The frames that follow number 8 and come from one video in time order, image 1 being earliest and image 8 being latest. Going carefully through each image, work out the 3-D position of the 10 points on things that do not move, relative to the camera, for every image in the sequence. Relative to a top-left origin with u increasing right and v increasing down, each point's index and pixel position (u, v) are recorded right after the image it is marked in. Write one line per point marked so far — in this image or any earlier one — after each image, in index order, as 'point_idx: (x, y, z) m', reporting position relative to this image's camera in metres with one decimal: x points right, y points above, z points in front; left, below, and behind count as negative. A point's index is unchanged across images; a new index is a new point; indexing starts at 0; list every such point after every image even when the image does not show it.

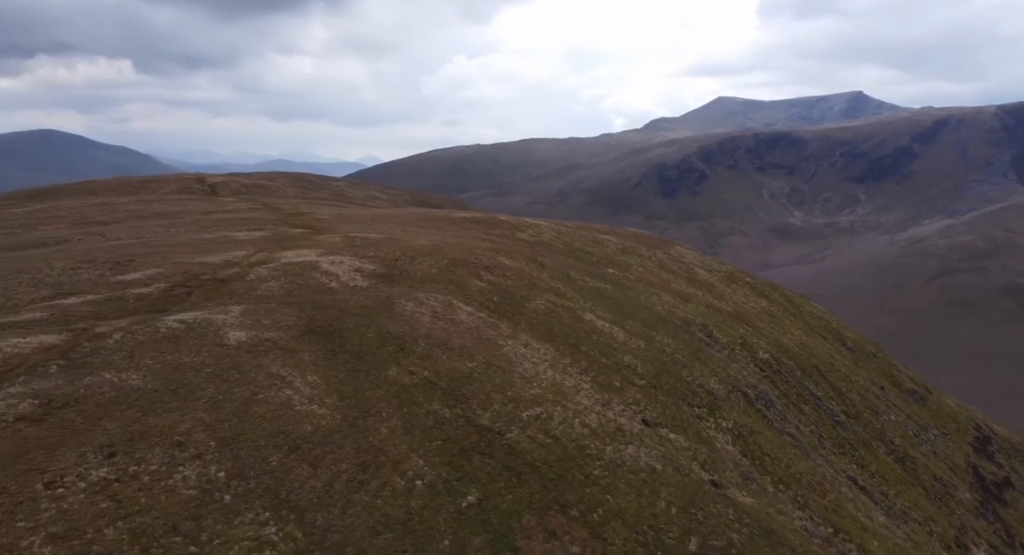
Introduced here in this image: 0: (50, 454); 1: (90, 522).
0: (-15.1, -5.9, +19.3) m
1: (-12.6, -7.4, +17.4) m
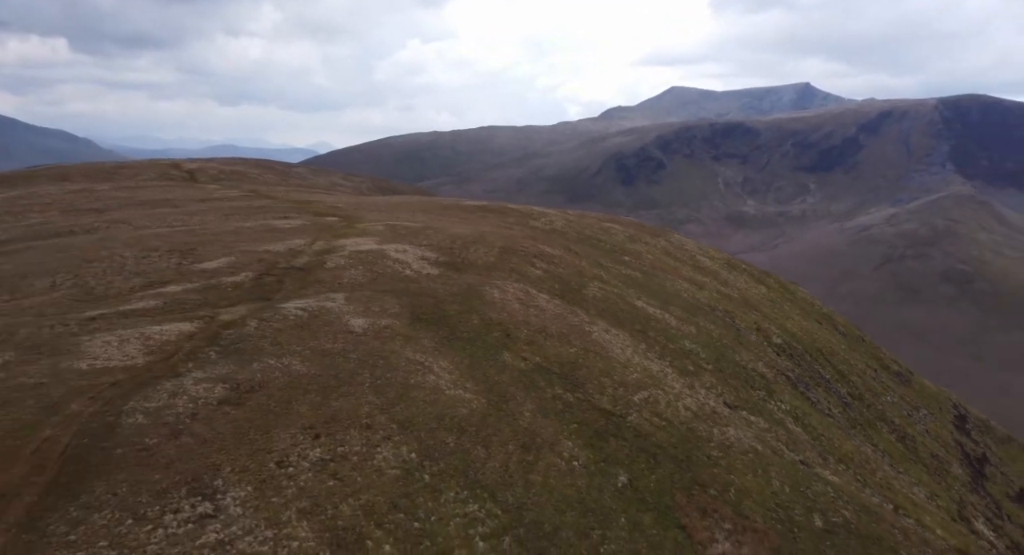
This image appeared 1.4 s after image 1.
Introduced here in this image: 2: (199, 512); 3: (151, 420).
0: (-8.2, -5.5, +19.9) m
1: (-5.7, -7.0, +18.1) m
2: (-8.6, -6.5, +15.9) m
3: (-12.0, -4.8, +19.4) m
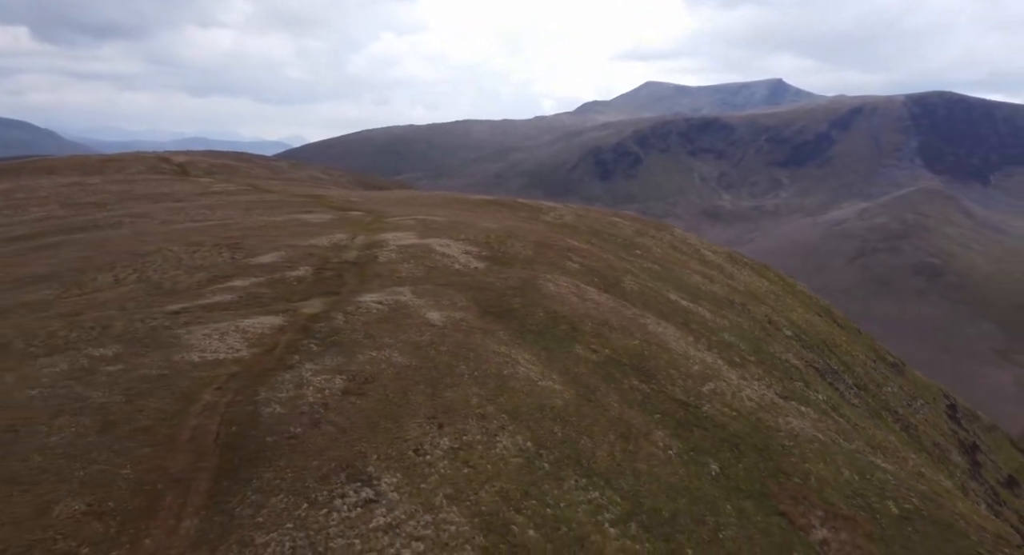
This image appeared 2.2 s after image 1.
0: (-3.9, -5.2, +20.5) m
1: (-1.4, -6.8, +18.7) m
2: (-4.2, -6.3, +16.4) m
3: (-7.6, -4.6, +19.9) m
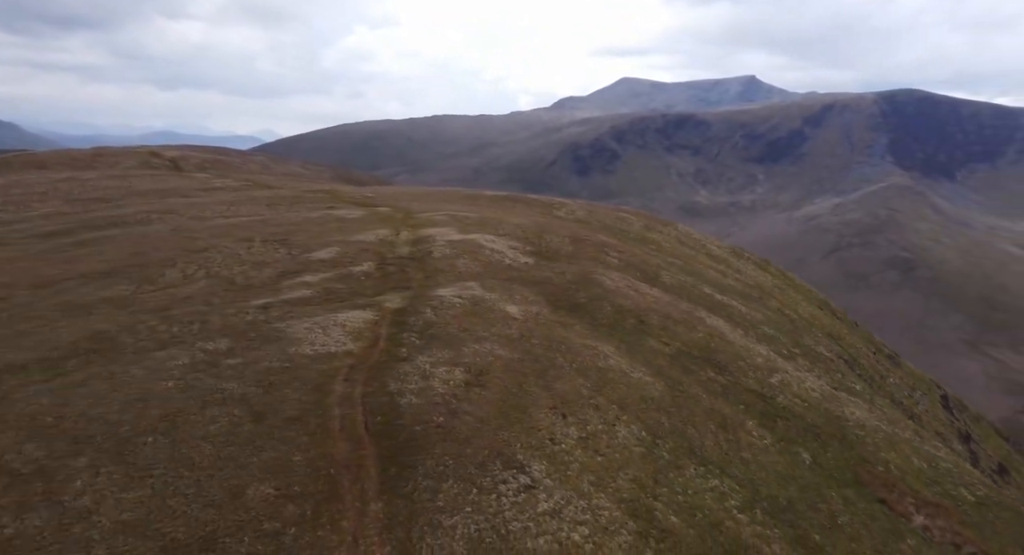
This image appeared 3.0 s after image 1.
0: (+0.7, -5.0, +21.1) m
1: (+3.2, -6.6, +19.3) m
2: (+0.3, -6.1, +17.1) m
3: (-3.0, -4.4, +20.5) m
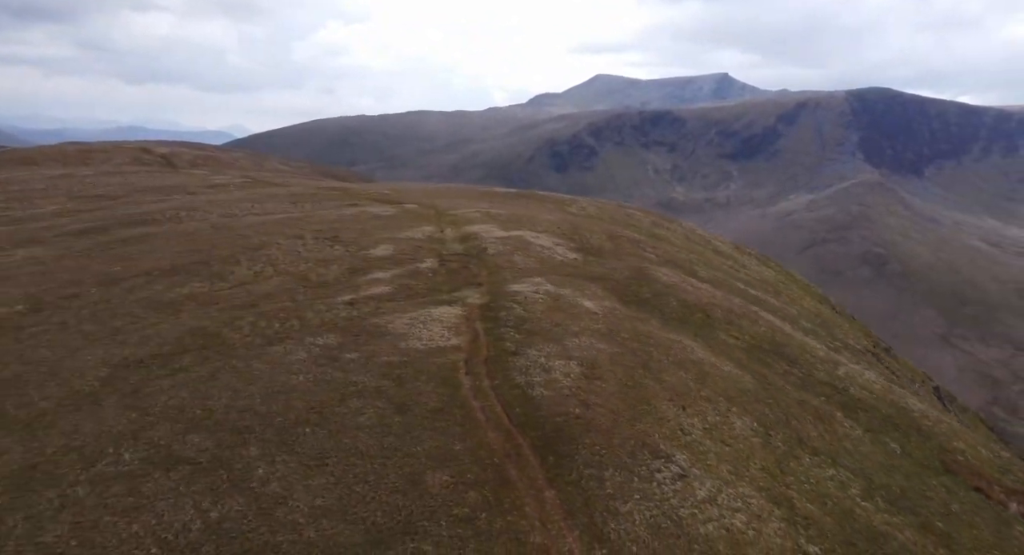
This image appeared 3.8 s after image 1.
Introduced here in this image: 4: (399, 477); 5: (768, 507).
0: (+5.3, -4.9, +21.7) m
1: (+7.9, -6.5, +19.9) m
2: (+5.0, -6.0, +17.6) m
3: (+1.6, -4.2, +21.1) m
4: (-3.2, -5.6, +16.0) m
5: (+8.0, -7.2, +17.9) m
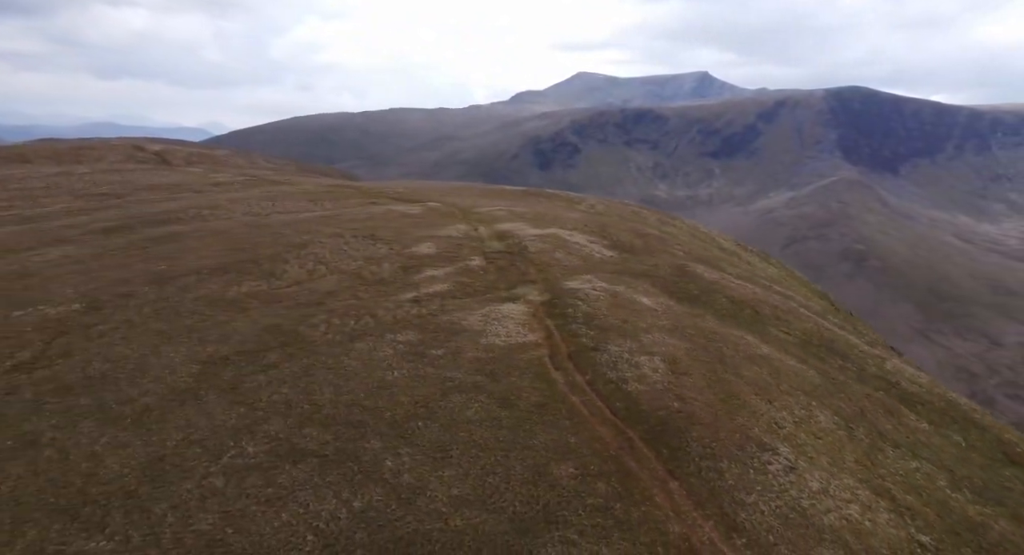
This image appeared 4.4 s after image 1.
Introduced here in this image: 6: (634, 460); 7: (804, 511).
0: (+8.9, -4.7, +22.1) m
1: (+11.5, -6.3, +20.3) m
2: (+8.6, -5.9, +18.1) m
3: (+5.2, -4.1, +21.5) m
4: (+0.4, -5.5, +16.4) m
5: (+11.6, -7.0, +18.4) m
6: (+3.6, -5.5, +17.2) m
7: (+8.1, -6.5, +15.9) m
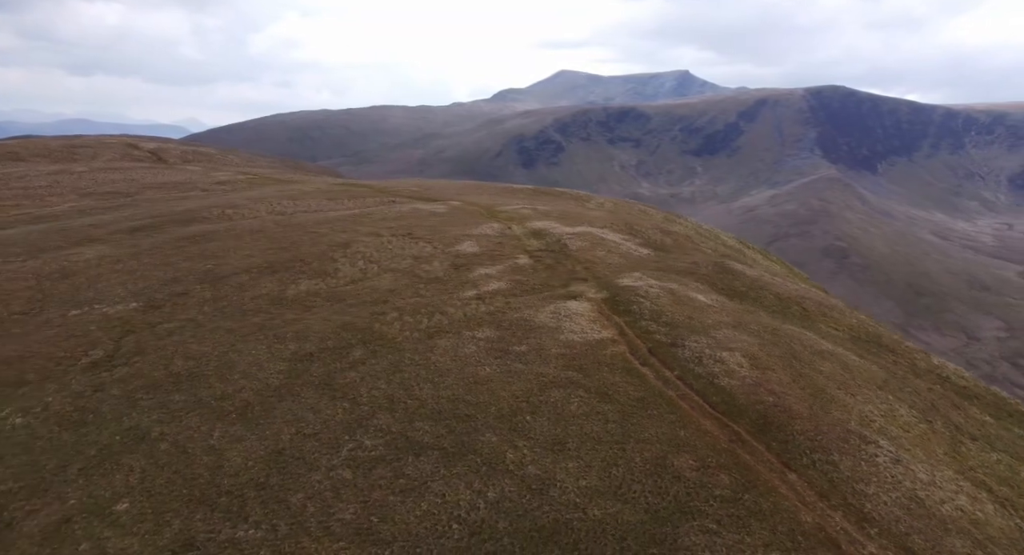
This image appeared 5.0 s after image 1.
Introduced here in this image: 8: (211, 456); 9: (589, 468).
0: (+12.5, -4.6, +22.5) m
1: (+15.0, -6.2, +20.7) m
2: (+12.1, -5.8, +18.5) m
3: (+8.7, -4.0, +21.9) m
4: (+3.9, -5.4, +16.9) m
5: (+15.1, -6.9, +18.8) m
6: (+7.2, -5.4, +17.6) m
7: (+11.6, -6.4, +16.3) m
8: (-9.8, -5.8, +18.7) m
9: (+2.2, -5.5, +16.6) m
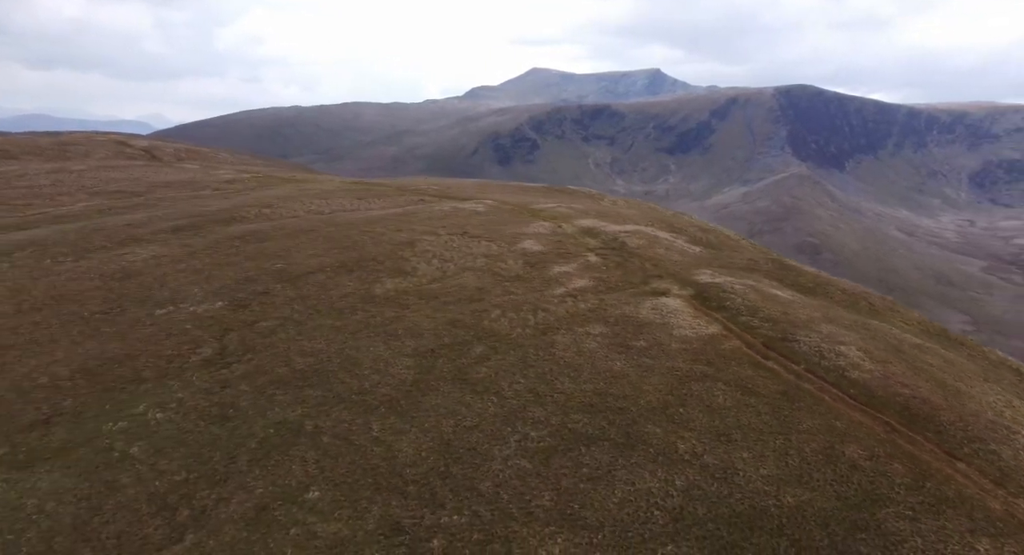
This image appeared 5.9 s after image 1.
0: (+17.8, -4.4, +23.1) m
1: (+20.4, -6.0, +21.3) m
2: (+17.4, -5.6, +19.0) m
3: (+14.1, -3.8, +22.5) m
4: (+9.2, -5.3, +17.5) m
5: (+20.4, -6.7, +19.3) m
6: (+12.5, -5.2, +18.2) m
7: (+16.9, -6.2, +16.9) m
8: (-4.5, -5.8, +19.4) m
9: (+7.6, -5.4, +17.2) m
